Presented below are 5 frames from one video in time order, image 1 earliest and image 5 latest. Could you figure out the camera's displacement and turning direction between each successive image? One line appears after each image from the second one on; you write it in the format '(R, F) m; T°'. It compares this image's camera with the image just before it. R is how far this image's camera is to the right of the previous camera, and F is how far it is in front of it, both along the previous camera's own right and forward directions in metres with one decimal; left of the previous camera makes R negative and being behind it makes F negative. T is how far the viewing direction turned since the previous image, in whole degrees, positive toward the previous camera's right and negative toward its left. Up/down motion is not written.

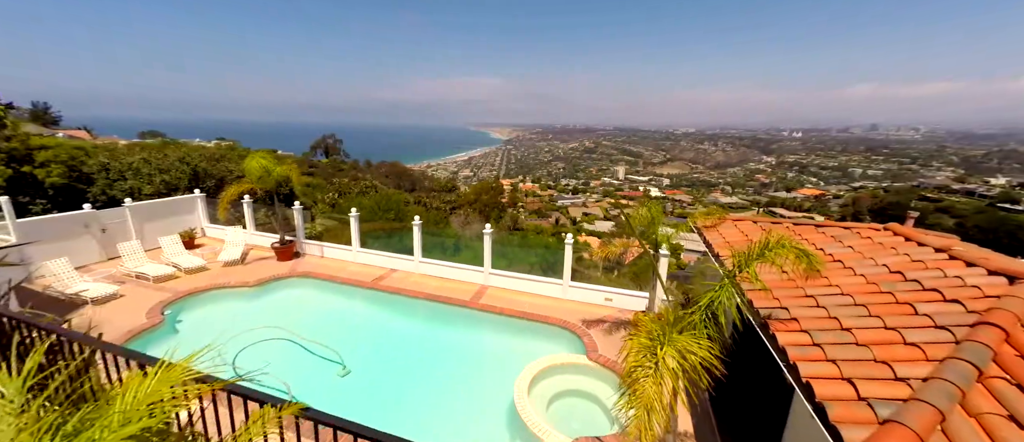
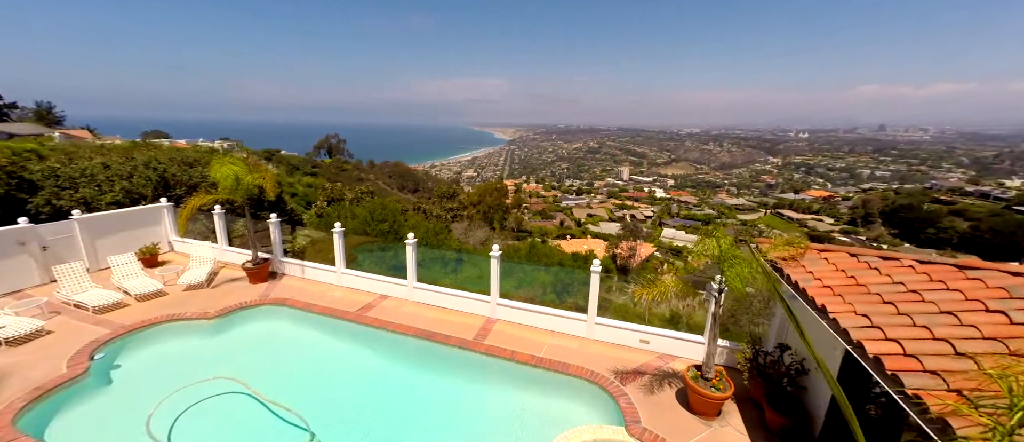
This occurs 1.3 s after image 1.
(-0.1, +1.3) m; -1°
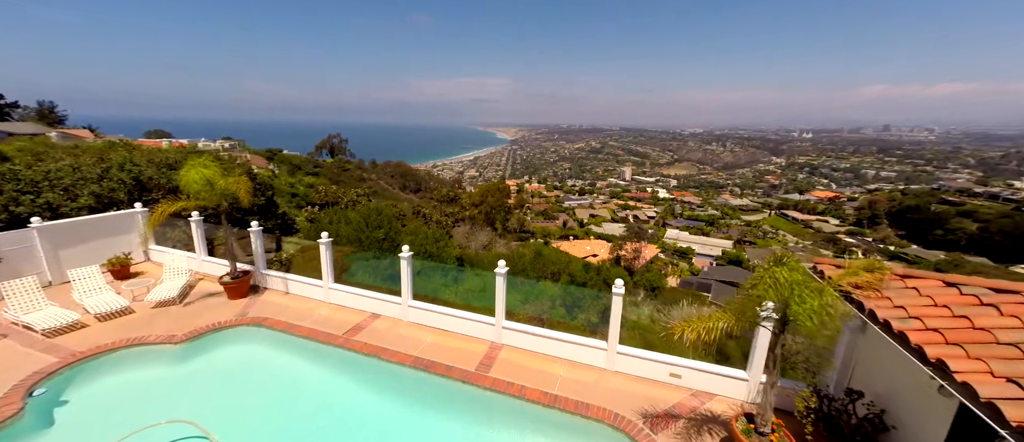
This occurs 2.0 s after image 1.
(-0.1, +0.8) m; 0°
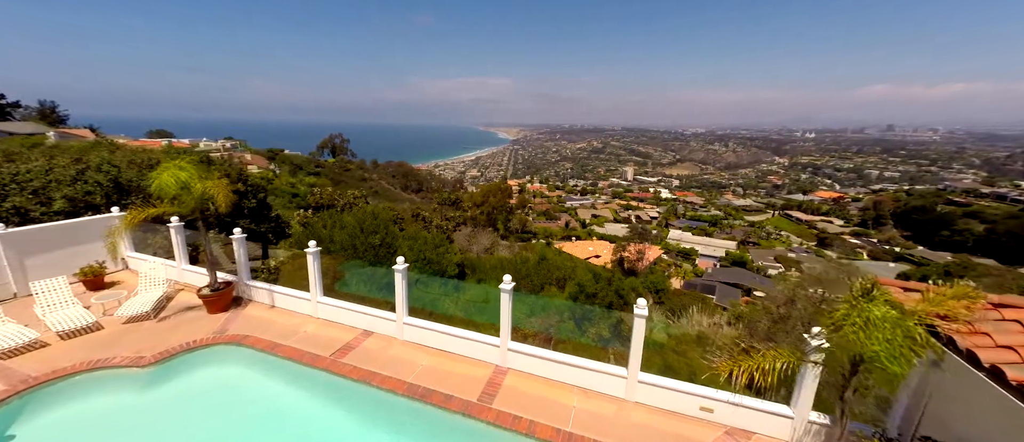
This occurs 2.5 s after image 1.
(-0.1, +0.6) m; 0°
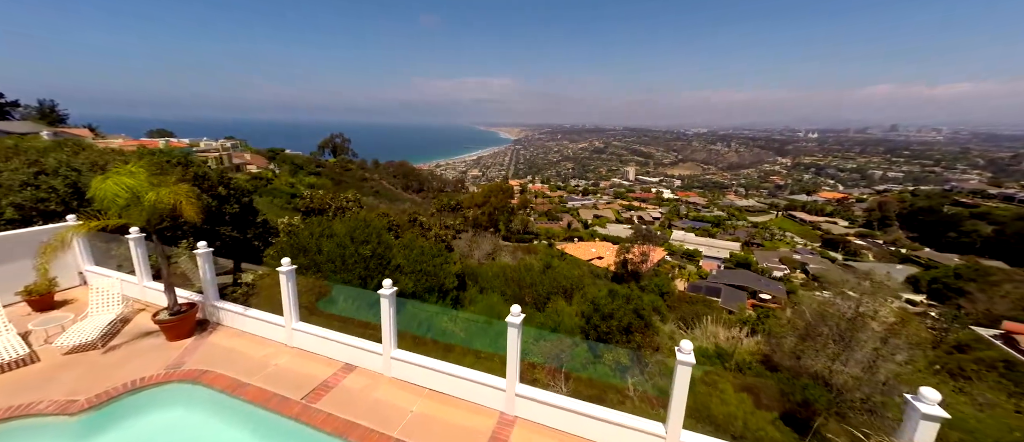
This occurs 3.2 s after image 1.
(-0.1, +0.9) m; 0°
